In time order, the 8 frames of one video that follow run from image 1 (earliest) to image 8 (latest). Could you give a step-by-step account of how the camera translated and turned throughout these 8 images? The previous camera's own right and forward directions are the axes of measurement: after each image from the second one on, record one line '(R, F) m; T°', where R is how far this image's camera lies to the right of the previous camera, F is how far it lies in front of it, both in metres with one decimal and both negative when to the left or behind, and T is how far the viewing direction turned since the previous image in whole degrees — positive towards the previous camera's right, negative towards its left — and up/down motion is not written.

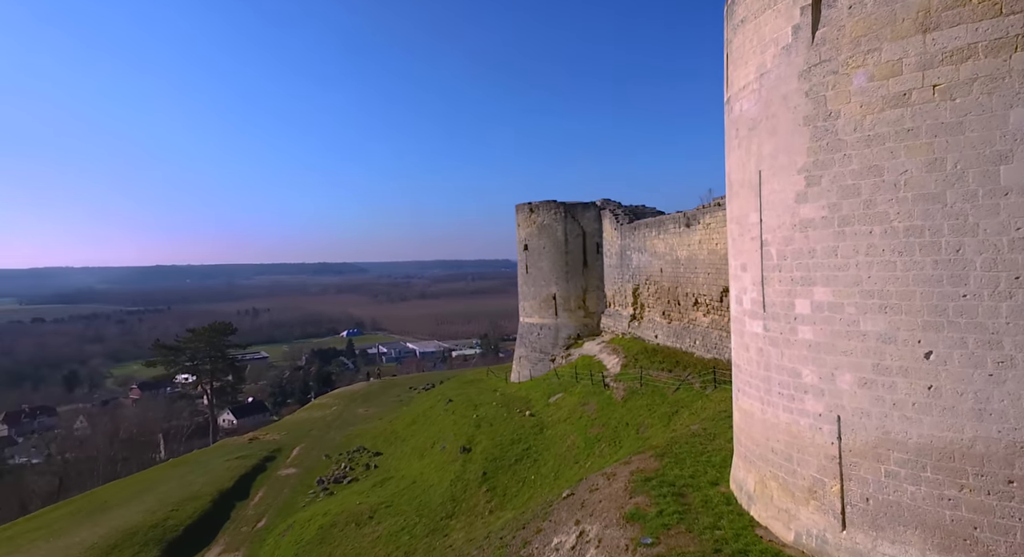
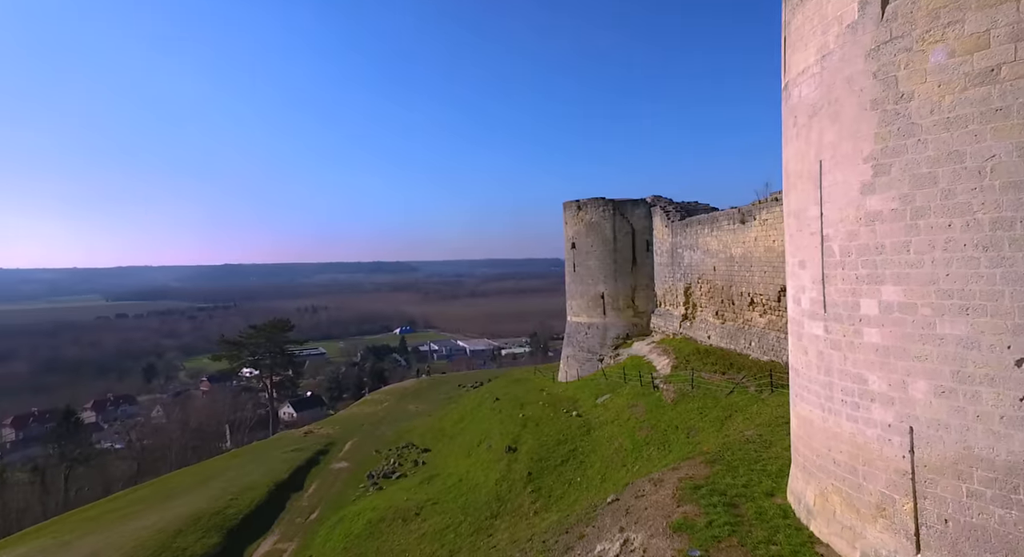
(0.0, +0.2) m; -4°
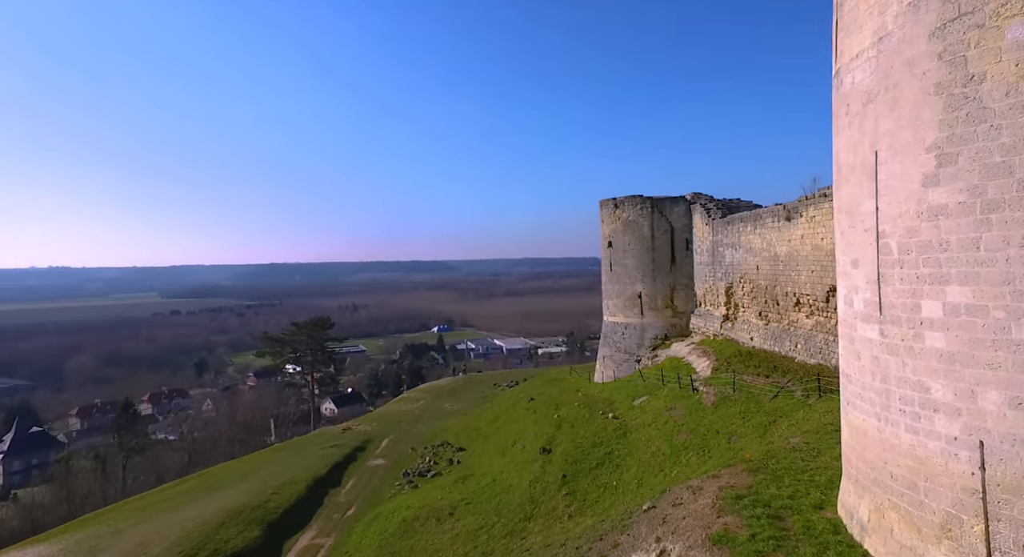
(0.0, +0.2) m; -3°
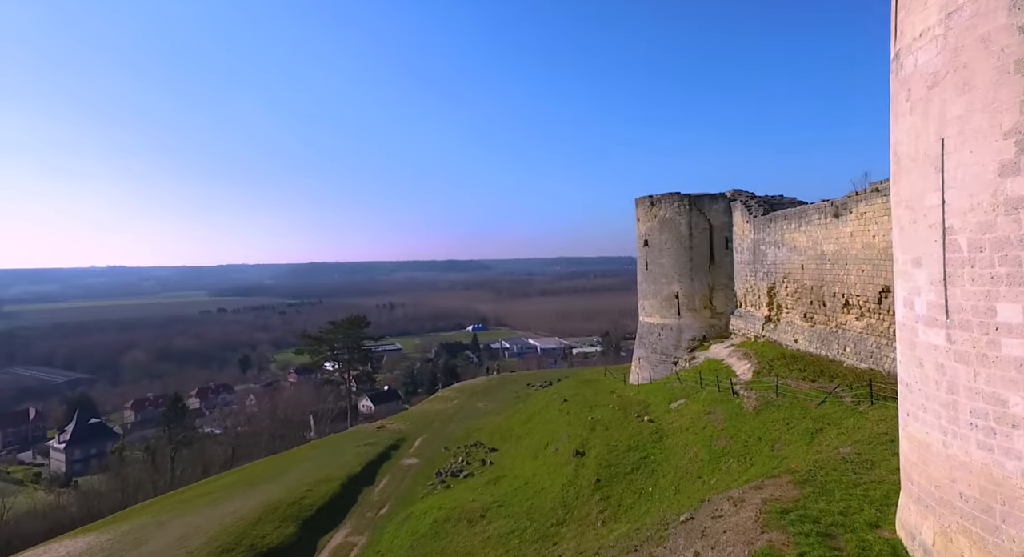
(0.0, +0.3) m; -3°
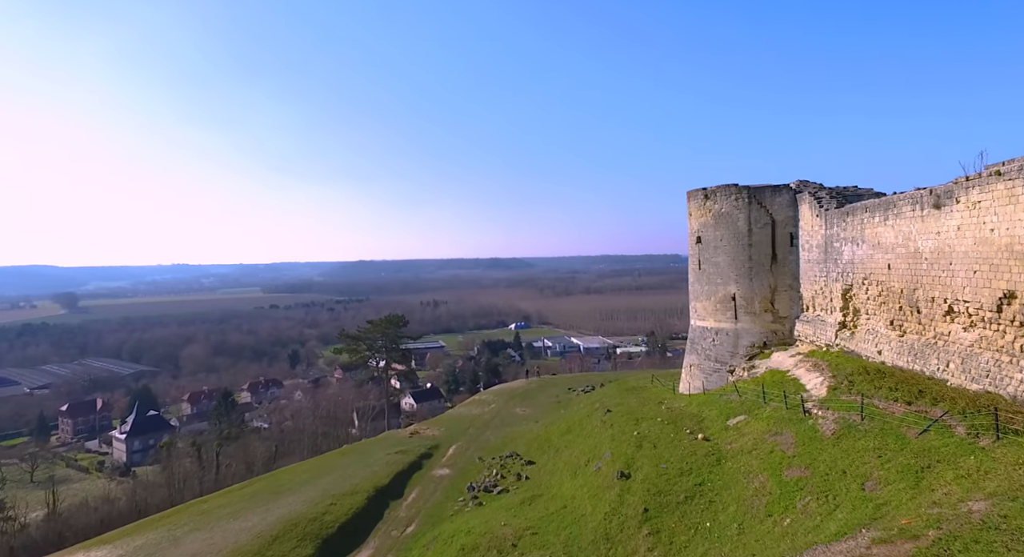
(+0.1, +1.4) m; -4°
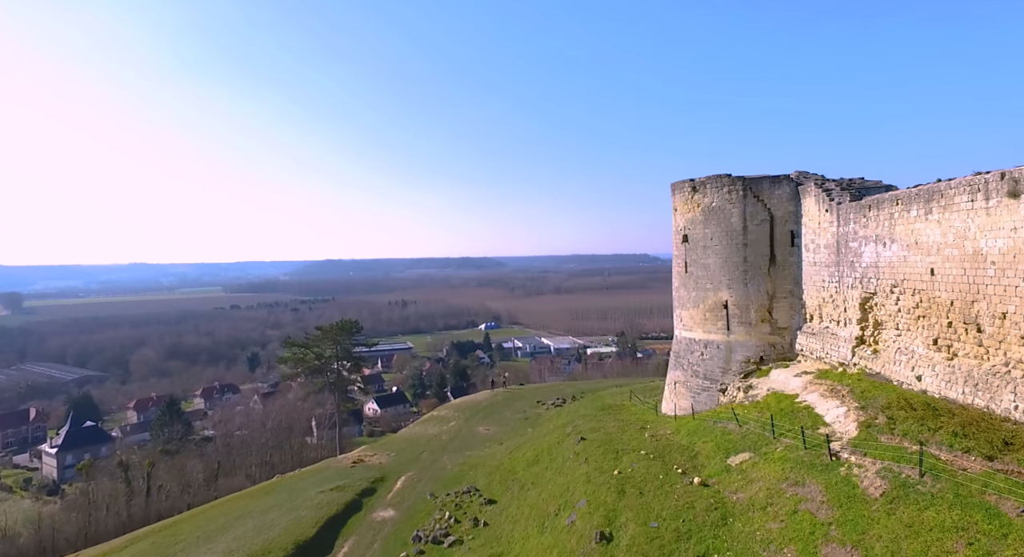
(+0.3, +2.5) m; +2°
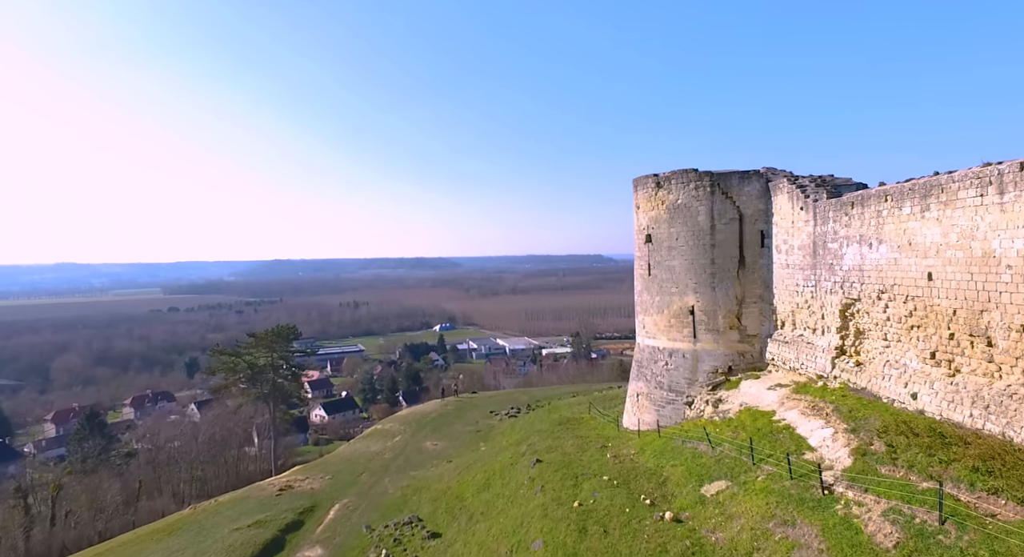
(+0.1, +1.4) m; +4°
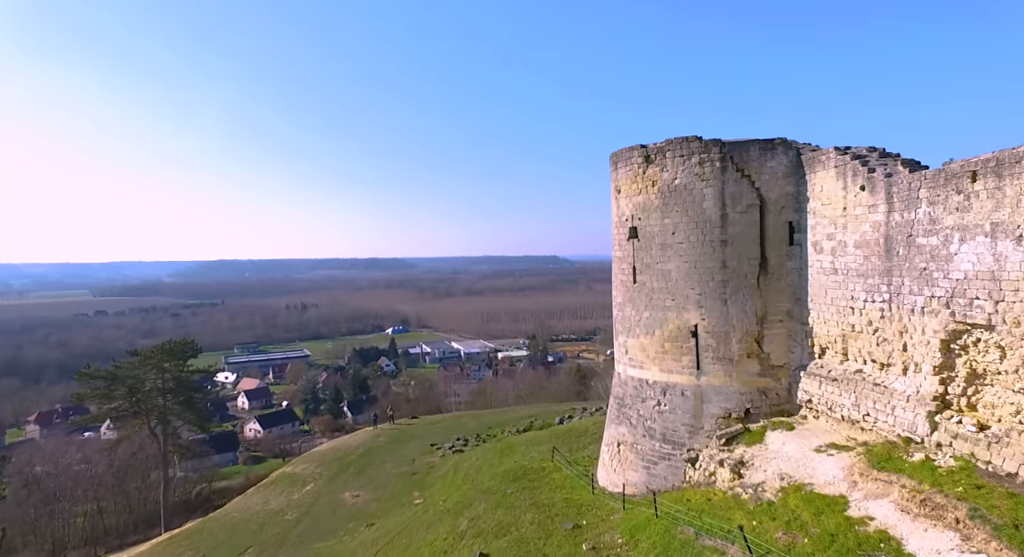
(+0.3, +4.0) m; +4°
